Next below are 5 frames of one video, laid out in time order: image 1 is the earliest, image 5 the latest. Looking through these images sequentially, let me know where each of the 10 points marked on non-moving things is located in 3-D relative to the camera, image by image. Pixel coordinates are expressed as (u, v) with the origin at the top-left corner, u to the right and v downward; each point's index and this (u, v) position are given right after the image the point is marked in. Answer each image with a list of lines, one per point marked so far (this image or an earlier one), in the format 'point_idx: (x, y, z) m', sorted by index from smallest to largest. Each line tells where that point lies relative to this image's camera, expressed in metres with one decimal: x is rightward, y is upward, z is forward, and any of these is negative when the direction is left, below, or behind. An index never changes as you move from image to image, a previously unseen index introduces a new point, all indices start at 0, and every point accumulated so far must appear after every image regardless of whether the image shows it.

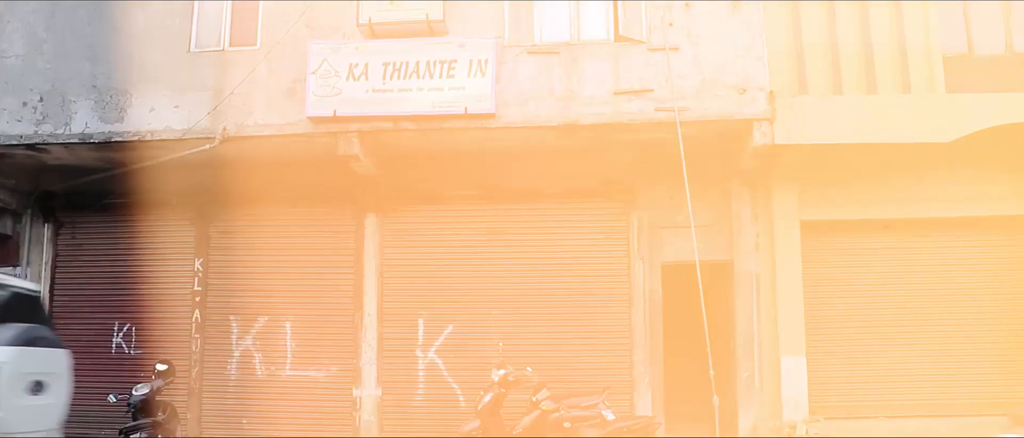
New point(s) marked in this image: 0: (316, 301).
0: (-2.0, -0.8, +8.9) m
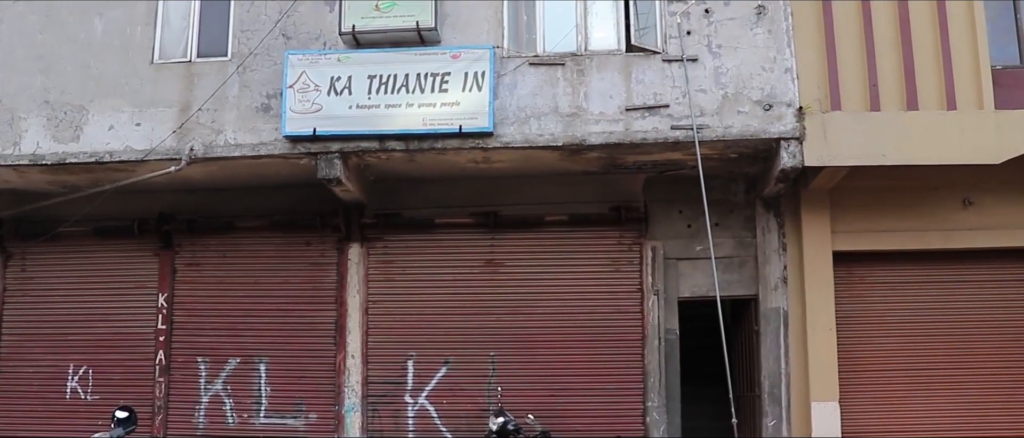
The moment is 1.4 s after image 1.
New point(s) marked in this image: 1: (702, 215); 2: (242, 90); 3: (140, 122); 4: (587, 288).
0: (-2.0, -1.1, +8.0) m
1: (+1.7, 0.0, +8.0) m
2: (-2.3, +1.1, +7.4) m
3: (-3.1, +0.8, +7.4) m
4: (+0.7, -0.6, +7.9) m
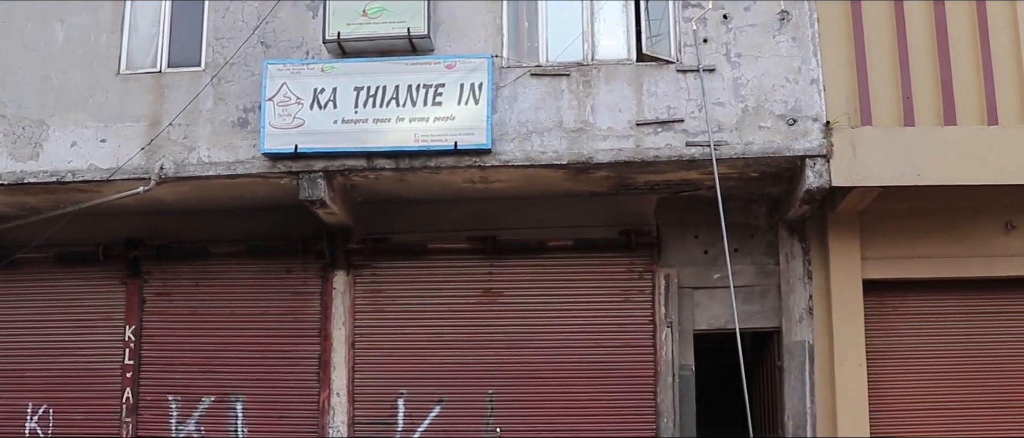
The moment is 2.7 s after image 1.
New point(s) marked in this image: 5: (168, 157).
0: (-2.0, -1.3, +7.3) m
1: (+1.7, -0.2, +7.3) m
2: (-2.3, +0.9, +6.8) m
3: (-3.1, +0.6, +6.8) m
4: (+0.7, -0.8, +7.3) m
5: (-2.6, +0.5, +6.7) m
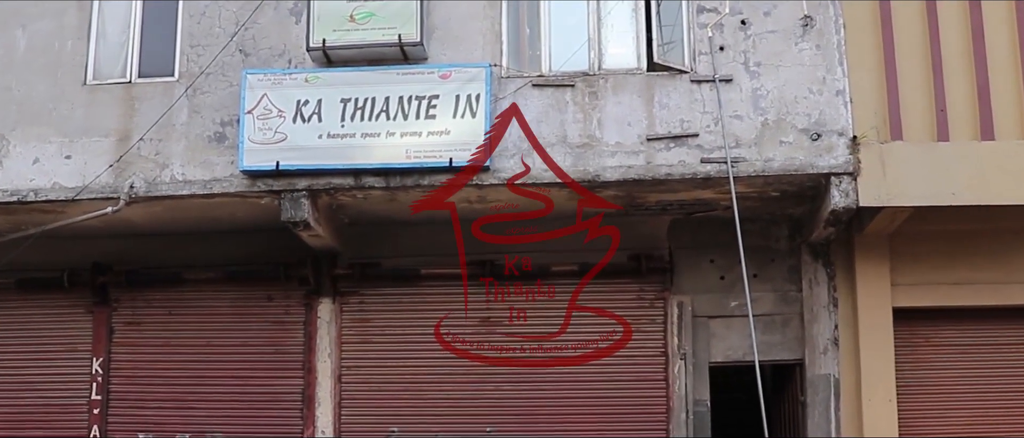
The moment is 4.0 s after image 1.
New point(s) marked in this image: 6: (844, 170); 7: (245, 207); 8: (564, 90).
0: (-2.0, -1.5, +6.7) m
1: (+1.7, -0.4, +6.8) m
2: (-2.3, +0.7, +6.2) m
3: (-3.1, +0.5, +6.2) m
4: (+0.7, -1.0, +6.7) m
5: (-2.6, +0.3, +6.1) m
6: (+2.2, +0.3, +5.9) m
7: (-1.9, +0.1, +6.4) m
8: (+0.4, +0.9, +6.2) m
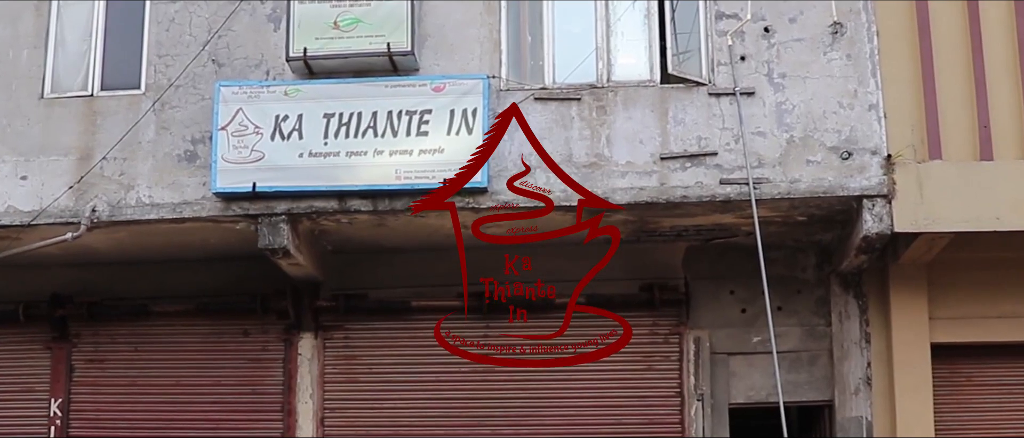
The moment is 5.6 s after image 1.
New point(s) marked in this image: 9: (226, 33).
0: (-2.0, -1.7, +6.1) m
1: (+1.7, -0.5, +6.2) m
2: (-2.3, +0.5, +5.7) m
3: (-3.1, +0.3, +5.7) m
4: (+0.7, -1.2, +6.1) m
5: (-2.6, +0.1, +5.6) m
6: (+2.2, +0.2, +5.3) m
7: (-1.9, -0.1, +5.8) m
8: (+0.4, +0.7, +5.6) m
9: (-1.9, +1.2, +5.8) m
